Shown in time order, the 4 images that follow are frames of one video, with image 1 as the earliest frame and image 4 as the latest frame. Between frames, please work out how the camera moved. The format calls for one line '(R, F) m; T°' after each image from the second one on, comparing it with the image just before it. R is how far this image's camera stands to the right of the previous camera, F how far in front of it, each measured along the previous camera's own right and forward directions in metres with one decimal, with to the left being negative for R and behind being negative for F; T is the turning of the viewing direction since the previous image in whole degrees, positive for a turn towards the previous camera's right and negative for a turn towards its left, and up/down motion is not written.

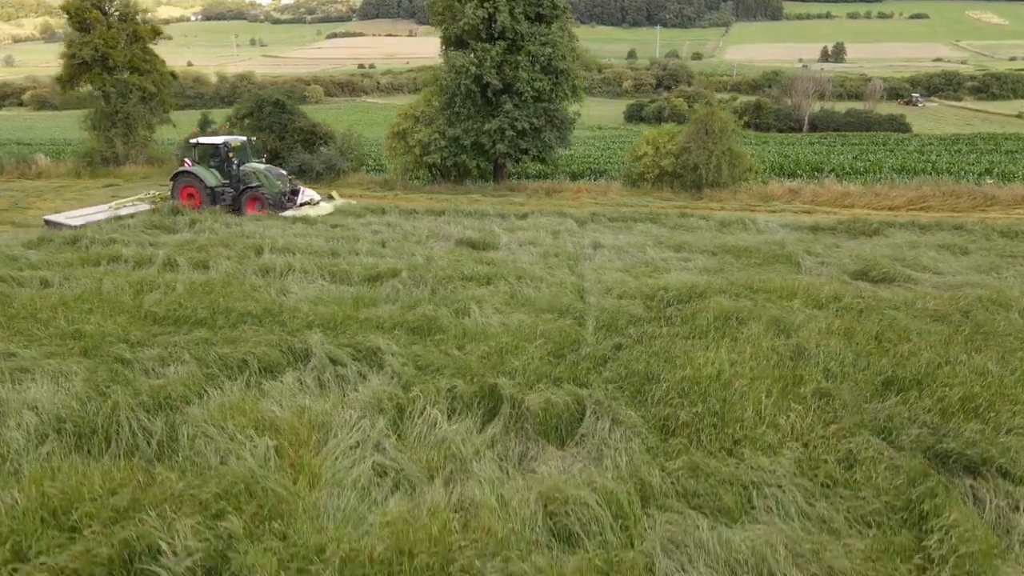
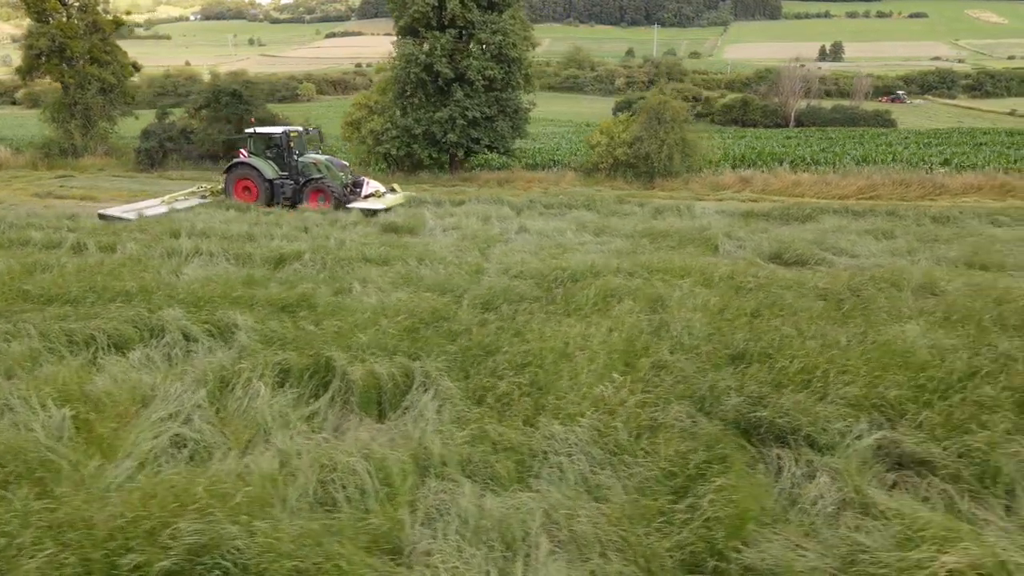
(+0.9, +0.1) m; 0°
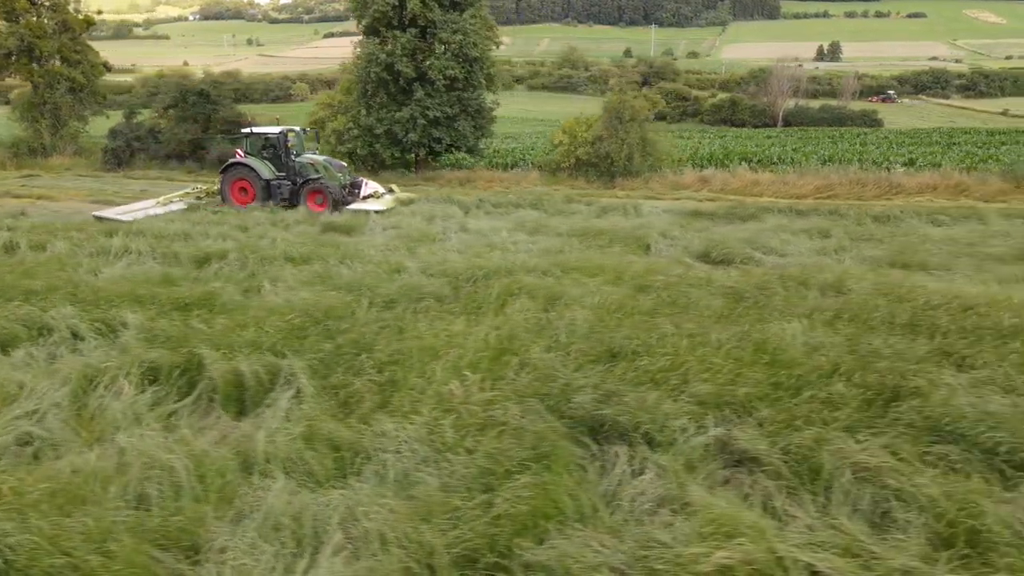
(+0.7, 0.0) m; 0°
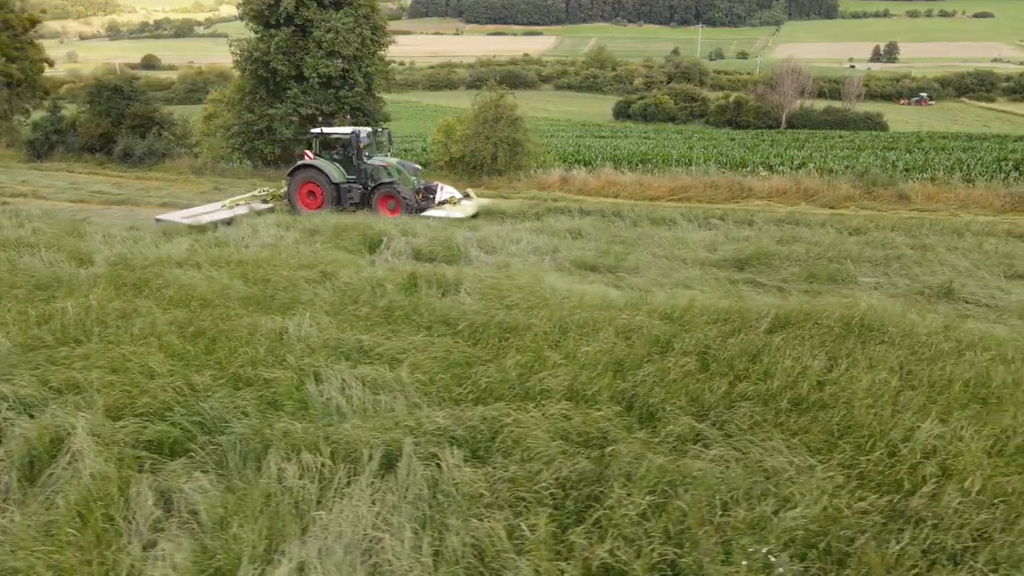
(+3.4, 0.0) m; -3°
